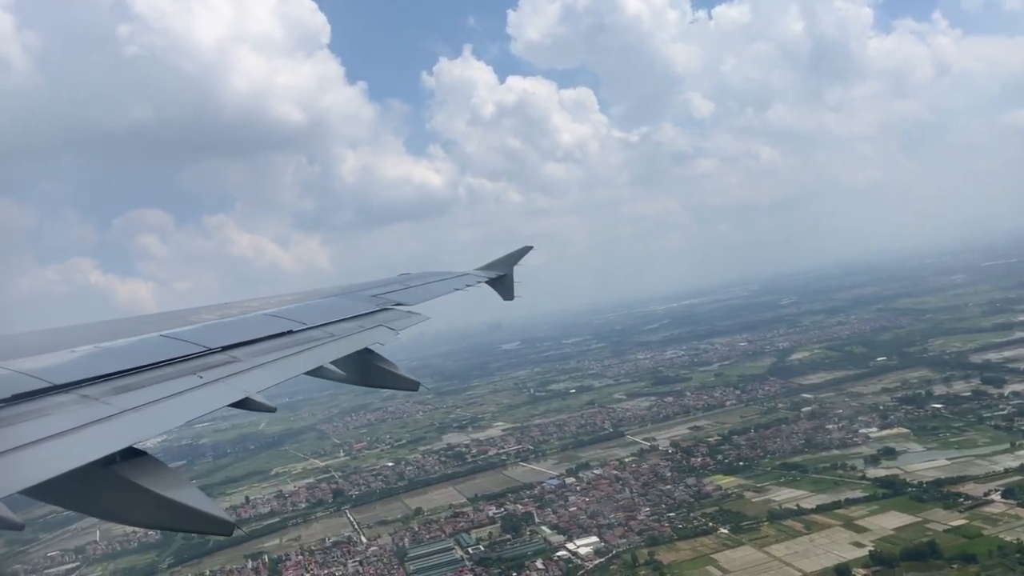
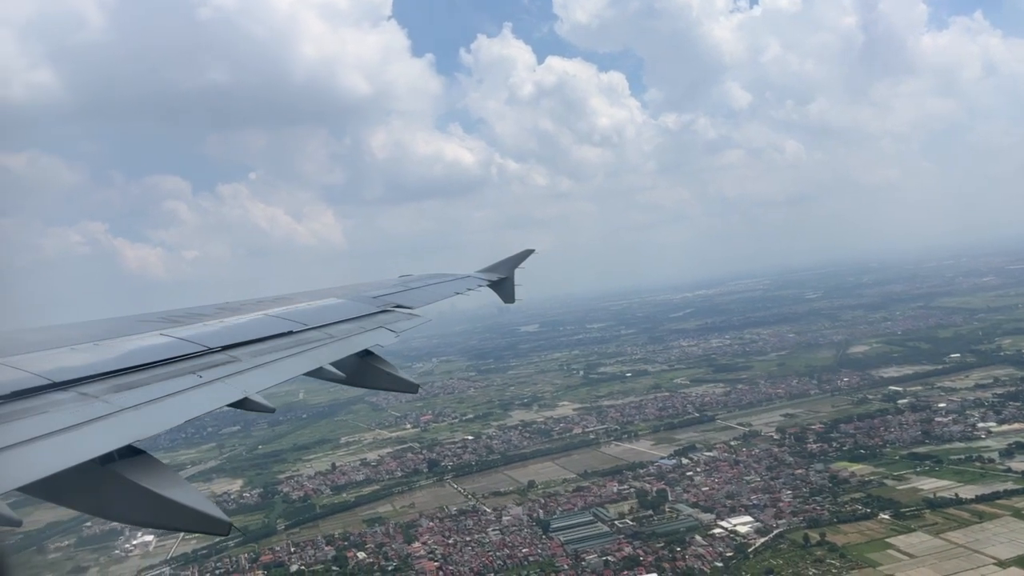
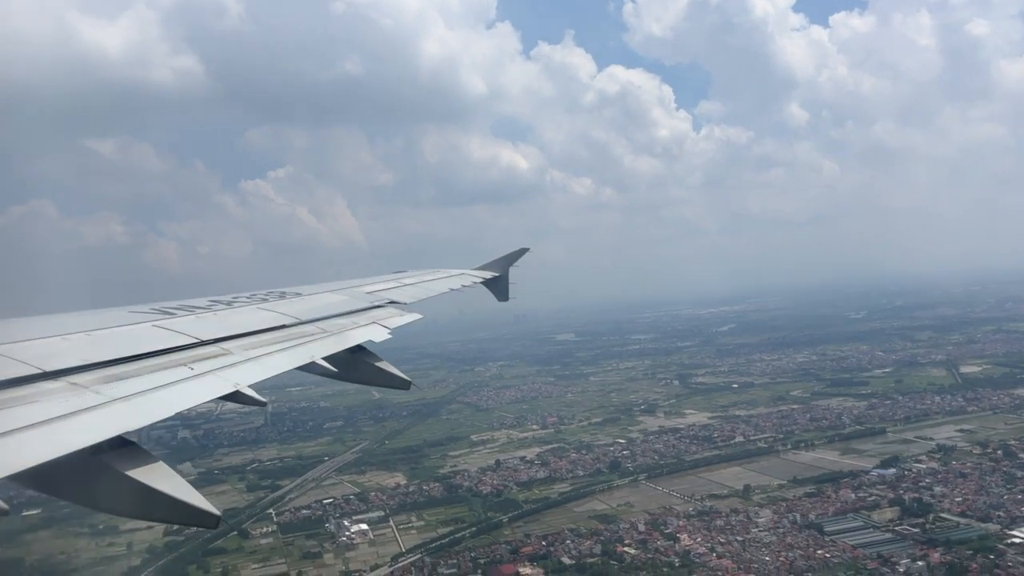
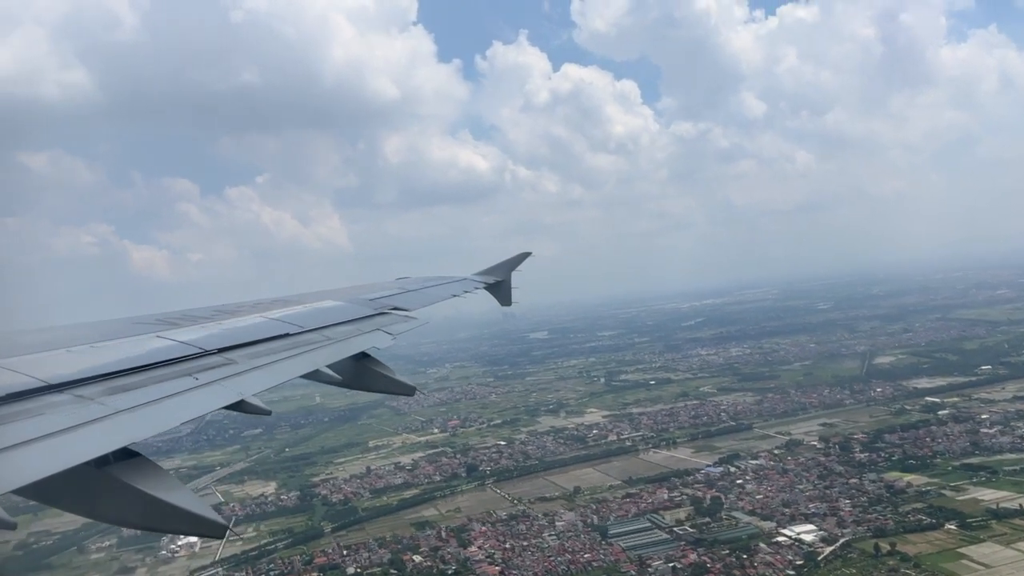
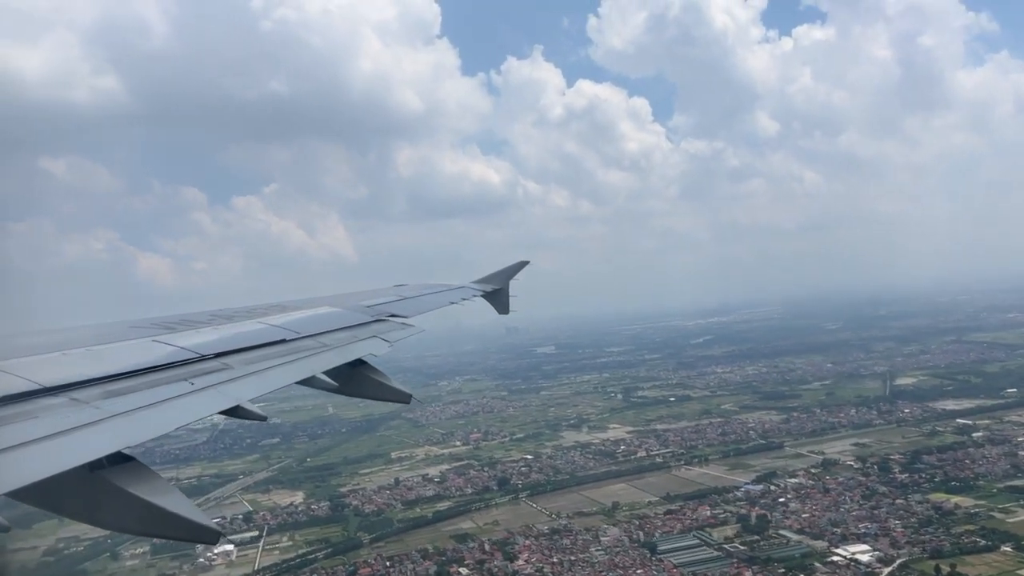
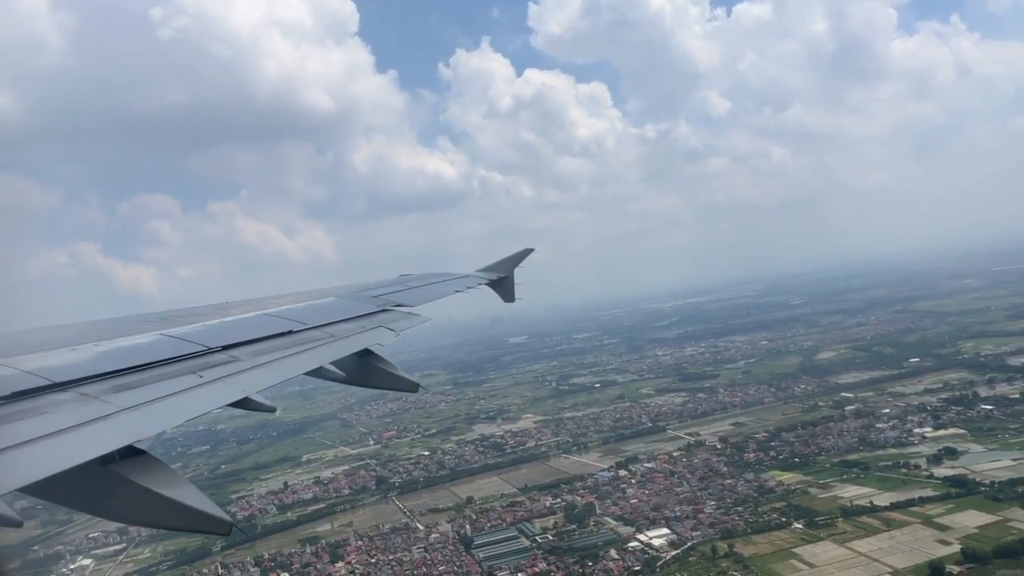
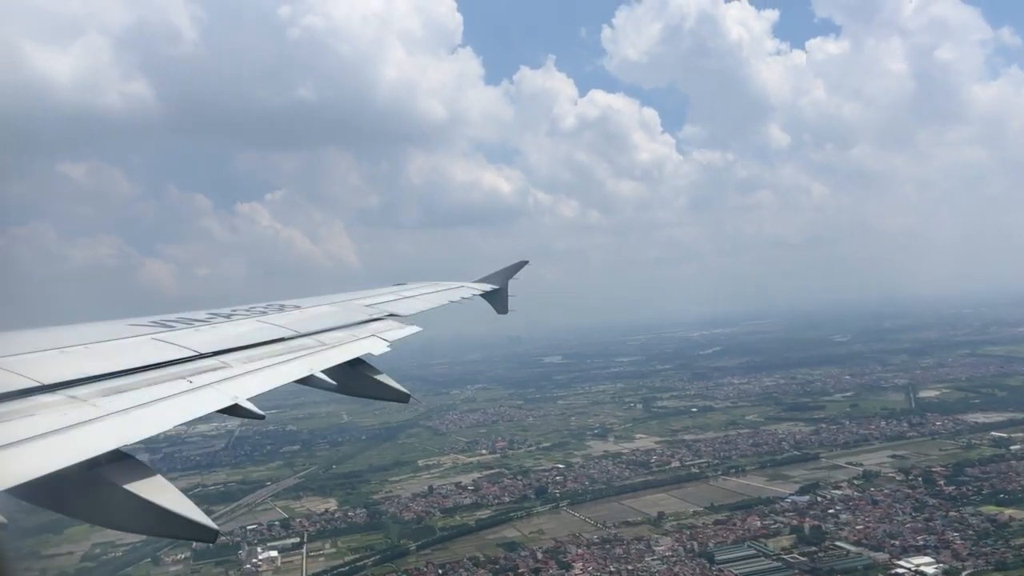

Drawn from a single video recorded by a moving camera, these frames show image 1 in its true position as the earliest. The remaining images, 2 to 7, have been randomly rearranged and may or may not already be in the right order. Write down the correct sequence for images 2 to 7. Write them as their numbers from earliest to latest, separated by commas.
6, 2, 4, 5, 7, 3
